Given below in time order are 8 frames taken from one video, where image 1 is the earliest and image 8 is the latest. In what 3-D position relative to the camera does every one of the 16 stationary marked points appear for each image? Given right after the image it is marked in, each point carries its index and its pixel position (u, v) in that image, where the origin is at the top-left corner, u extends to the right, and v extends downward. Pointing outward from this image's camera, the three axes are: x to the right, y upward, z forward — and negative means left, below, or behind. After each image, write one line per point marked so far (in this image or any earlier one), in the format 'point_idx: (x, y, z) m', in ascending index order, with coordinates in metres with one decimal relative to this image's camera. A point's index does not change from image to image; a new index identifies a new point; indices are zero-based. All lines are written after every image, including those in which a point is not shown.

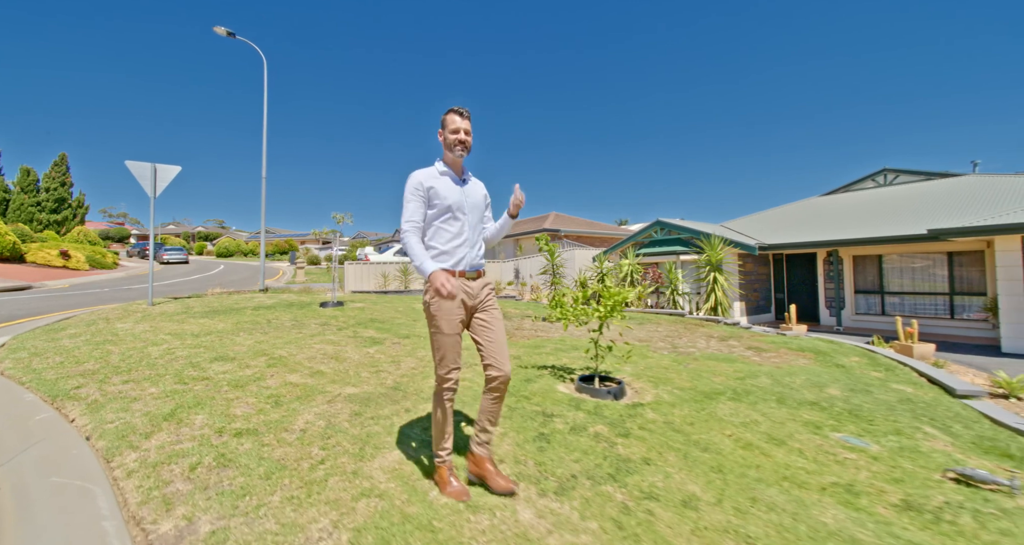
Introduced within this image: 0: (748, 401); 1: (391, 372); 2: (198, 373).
0: (+2.3, -1.2, +3.8) m
1: (-1.3, -1.1, +4.4) m
2: (-3.2, -1.0, +4.2) m
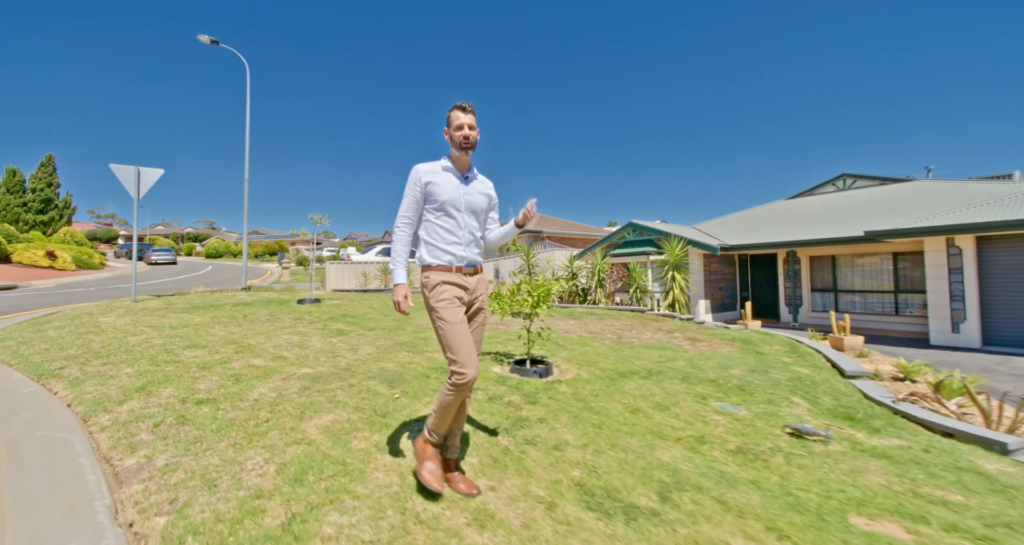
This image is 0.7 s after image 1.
0: (+1.6, -1.1, +4.3) m
1: (-2.0, -1.0, +4.9) m
2: (-3.9, -1.0, +4.7) m
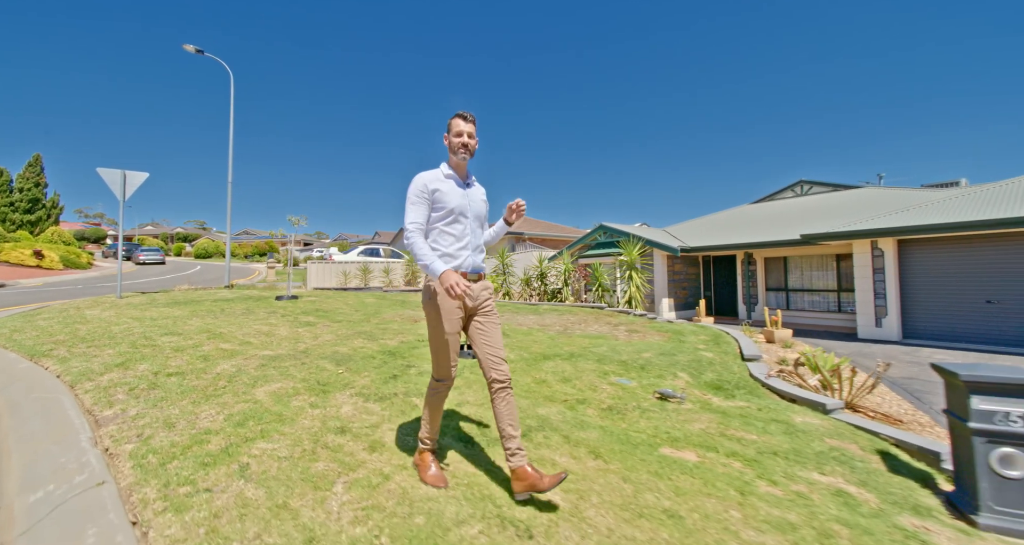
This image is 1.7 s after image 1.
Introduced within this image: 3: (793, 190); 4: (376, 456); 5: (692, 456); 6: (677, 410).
0: (+0.8, -1.1, +5.0) m
1: (-2.8, -0.9, +5.5) m
2: (-4.7, -0.9, +5.3) m
3: (+10.8, +3.1, +15.5) m
4: (-0.9, -1.1, +2.5) m
5: (+1.3, -1.3, +2.8) m
6: (+1.5, -1.2, +3.5) m
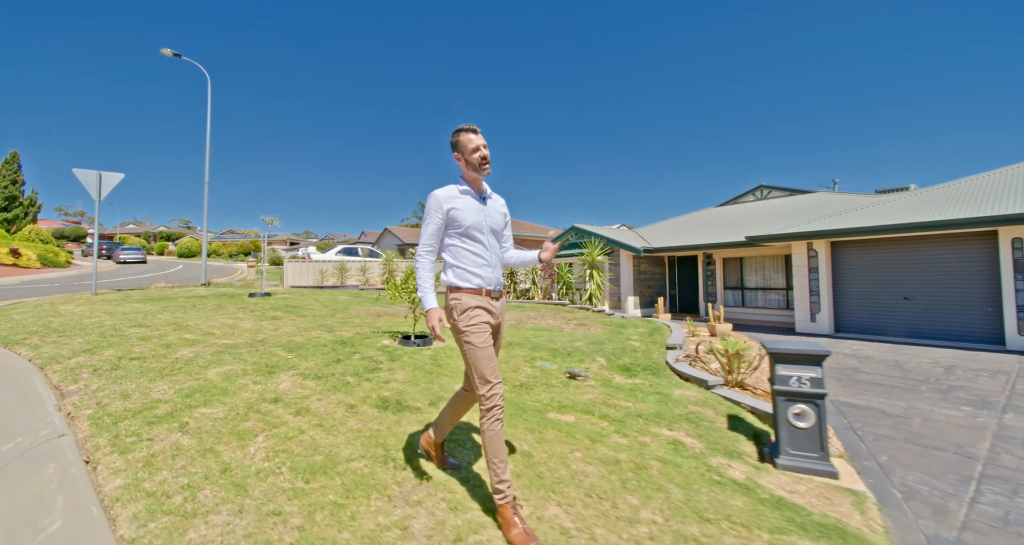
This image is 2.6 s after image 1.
0: (0.0, -1.0, +5.6) m
1: (-3.6, -0.9, +6.0) m
2: (-5.5, -0.8, +5.7) m
3: (+9.7, +3.1, +16.3) m
4: (-1.6, -1.1, +3.0) m
5: (+0.5, -1.2, +3.3) m
6: (+0.7, -1.1, +4.1) m
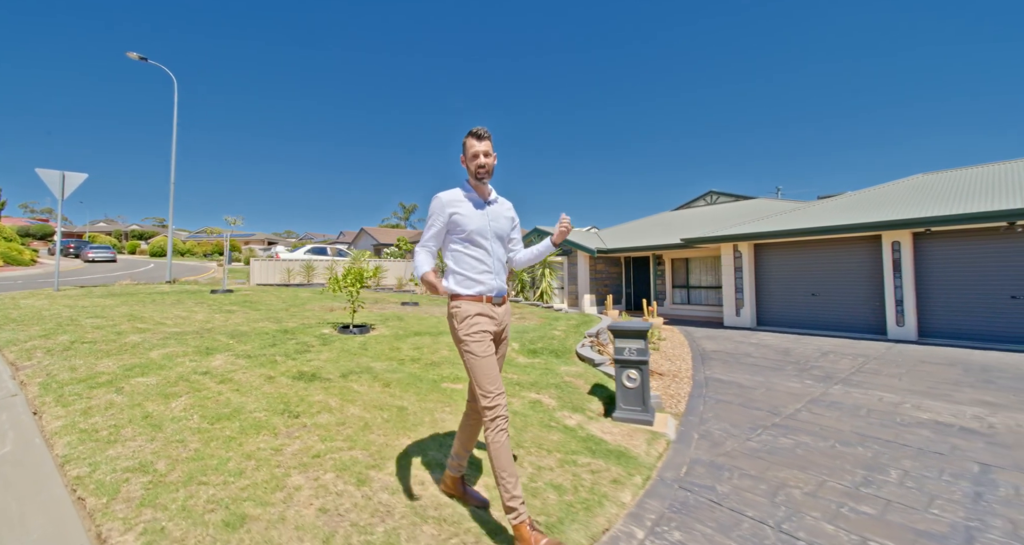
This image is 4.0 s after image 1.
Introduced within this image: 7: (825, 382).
0: (-1.1, -1.0, +6.3) m
1: (-4.7, -0.8, +6.5) m
2: (-6.6, -0.8, +6.2) m
3: (+8.2, +3.1, +17.4) m
4: (-2.6, -1.0, +3.6) m
5: (-0.5, -1.1, +4.0) m
6: (-0.4, -1.1, +4.8) m
7: (+4.0, -1.4, +5.1) m
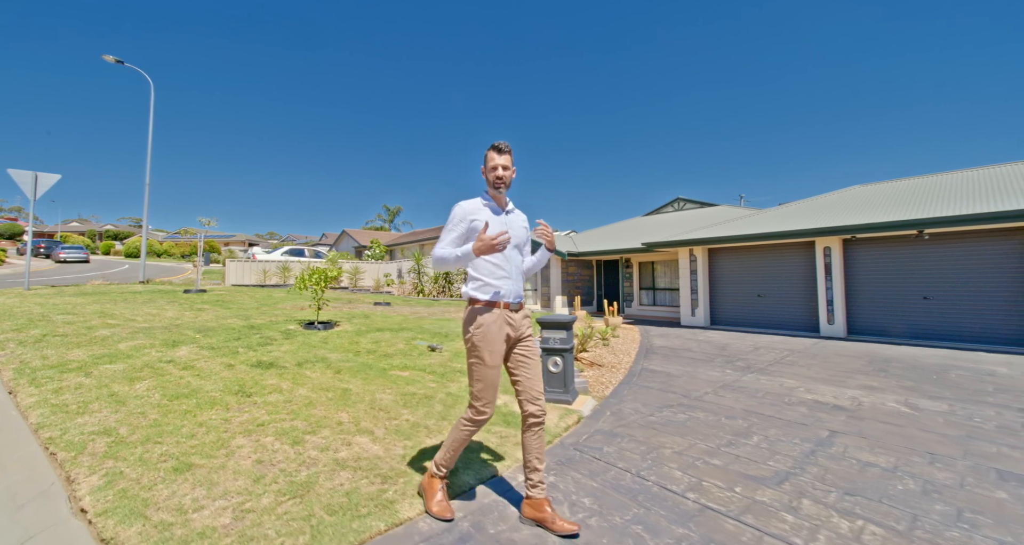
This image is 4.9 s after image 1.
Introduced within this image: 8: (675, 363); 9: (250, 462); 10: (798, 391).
0: (-1.8, -1.0, +6.7) m
1: (-5.5, -0.8, +6.8) m
2: (-7.4, -0.7, +6.4) m
3: (+7.1, +3.0, +18.1) m
4: (-3.3, -1.0, +4.0) m
5: (-1.2, -1.1, +4.5) m
6: (-1.0, -1.1, +5.3) m
7: (+3.3, -1.4, +5.7) m
8: (+2.5, -1.4, +6.4) m
9: (-1.5, -1.1, +2.4) m
10: (+3.3, -1.4, +4.7) m
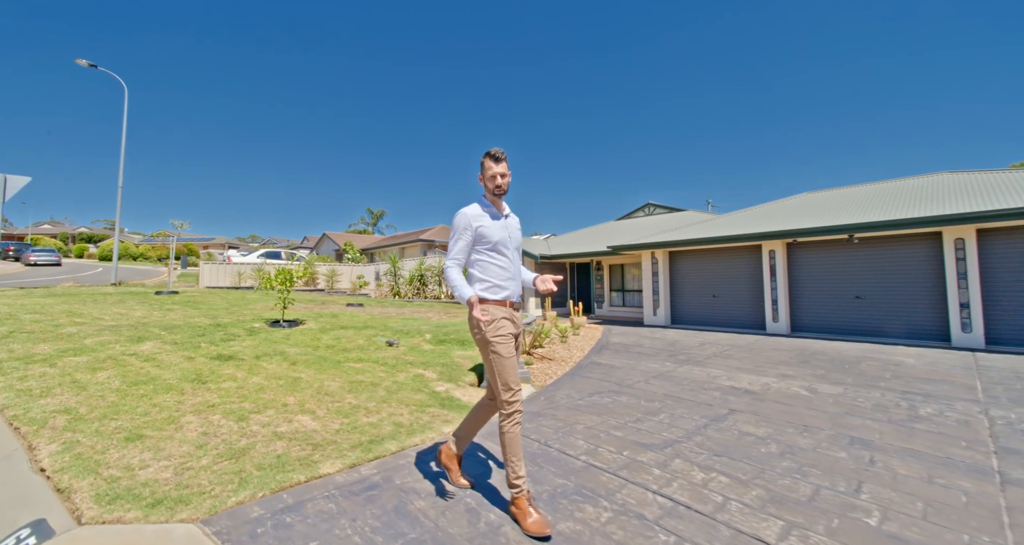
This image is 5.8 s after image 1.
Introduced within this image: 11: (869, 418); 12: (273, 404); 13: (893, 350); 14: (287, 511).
0: (-2.6, -1.0, +7.0) m
1: (-6.2, -0.8, +7.0) m
2: (-8.1, -0.7, +6.6) m
3: (+6.0, +2.8, +18.8) m
4: (-3.9, -0.9, +4.3) m
5: (-1.8, -1.1, +4.8) m
6: (-1.7, -1.1, +5.6) m
7: (+2.6, -1.4, +6.2) m
8: (+1.8, -1.4, +6.8) m
9: (-2.1, -1.1, +2.7) m
10: (+2.7, -1.3, +5.2) m
11: (+3.2, -1.3, +3.7) m
12: (-2.0, -1.1, +3.4) m
13: (+6.0, -1.2, +6.5) m
14: (-1.1, -1.2, +2.0) m
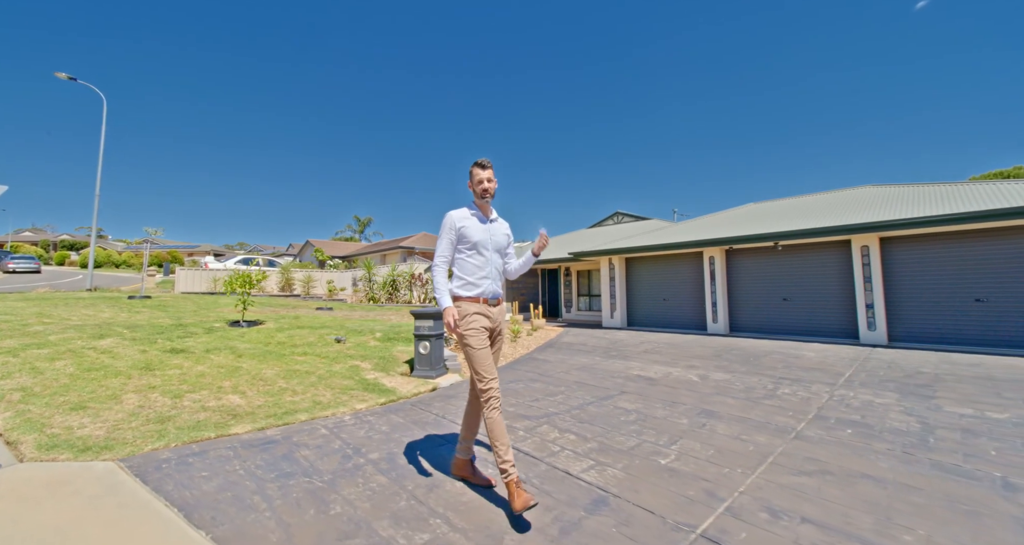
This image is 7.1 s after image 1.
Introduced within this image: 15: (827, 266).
0: (-3.5, -1.0, +7.5) m
1: (-7.1, -0.9, +7.4) m
2: (-9.0, -0.8, +6.9) m
3: (+4.8, +2.6, +19.5) m
4: (-4.8, -0.9, +4.7) m
5: (-2.7, -1.1, +5.3) m
6: (-2.7, -1.1, +6.1) m
7: (+1.6, -1.4, +6.8) m
8: (+0.9, -1.5, +7.4) m
9: (-3.0, -1.1, +3.2) m
10: (+1.7, -1.4, +5.8) m
11: (+2.3, -1.3, +4.3) m
12: (-2.9, -1.1, +3.9) m
13: (+5.1, -1.3, +7.1) m
14: (-2.0, -1.1, +2.5) m
15: (+6.6, +0.1, +8.5) m
